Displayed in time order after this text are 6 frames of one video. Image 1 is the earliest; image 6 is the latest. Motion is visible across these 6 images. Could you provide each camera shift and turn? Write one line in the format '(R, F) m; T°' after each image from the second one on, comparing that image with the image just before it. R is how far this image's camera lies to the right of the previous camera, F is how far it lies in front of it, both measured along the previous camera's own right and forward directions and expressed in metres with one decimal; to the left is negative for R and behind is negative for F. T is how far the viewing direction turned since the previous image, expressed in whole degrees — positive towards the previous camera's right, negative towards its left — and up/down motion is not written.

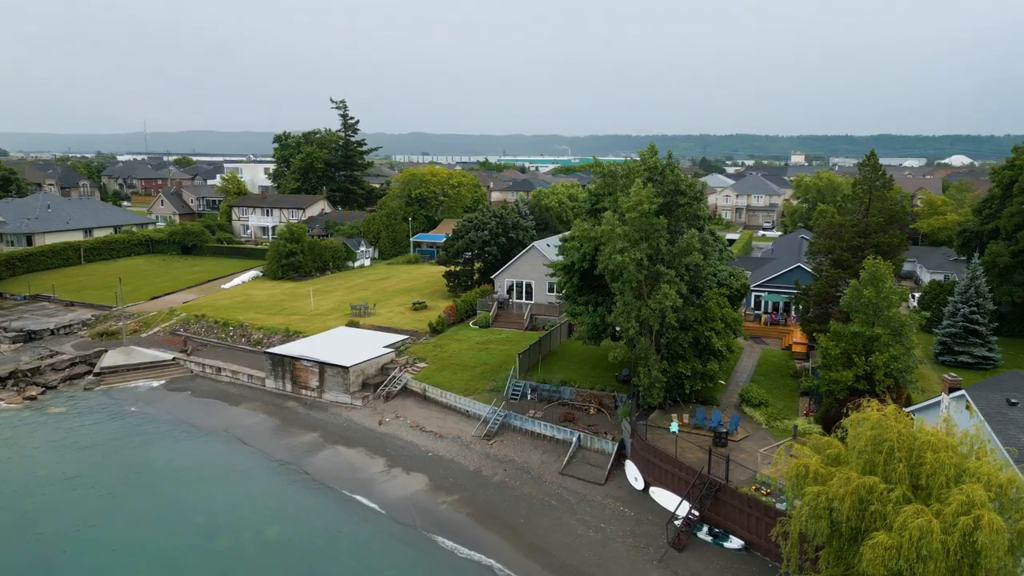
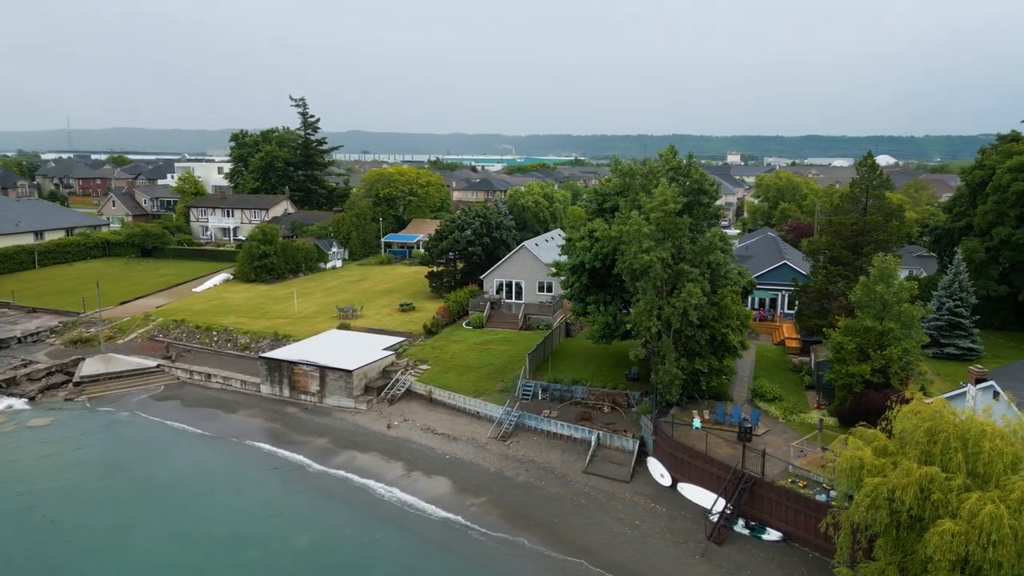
(-2.8, +0.2) m; +4°
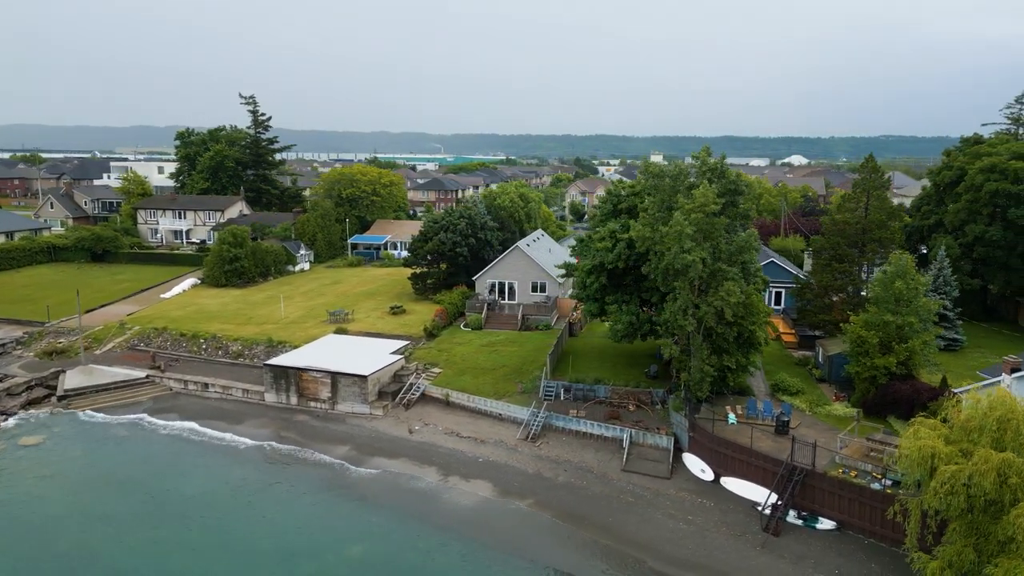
(-3.9, +0.2) m; +5°
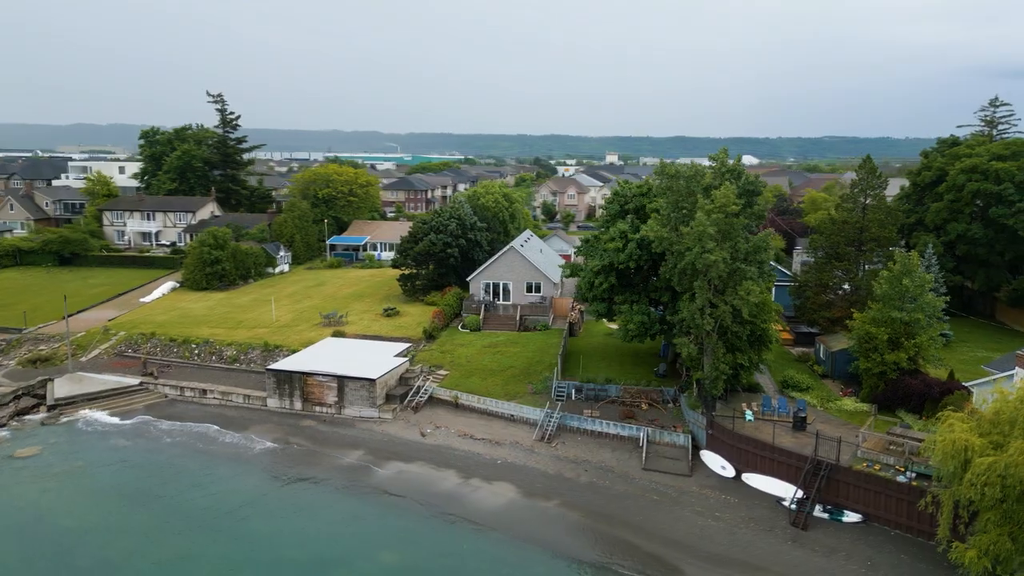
(-2.3, +0.1) m; +3°
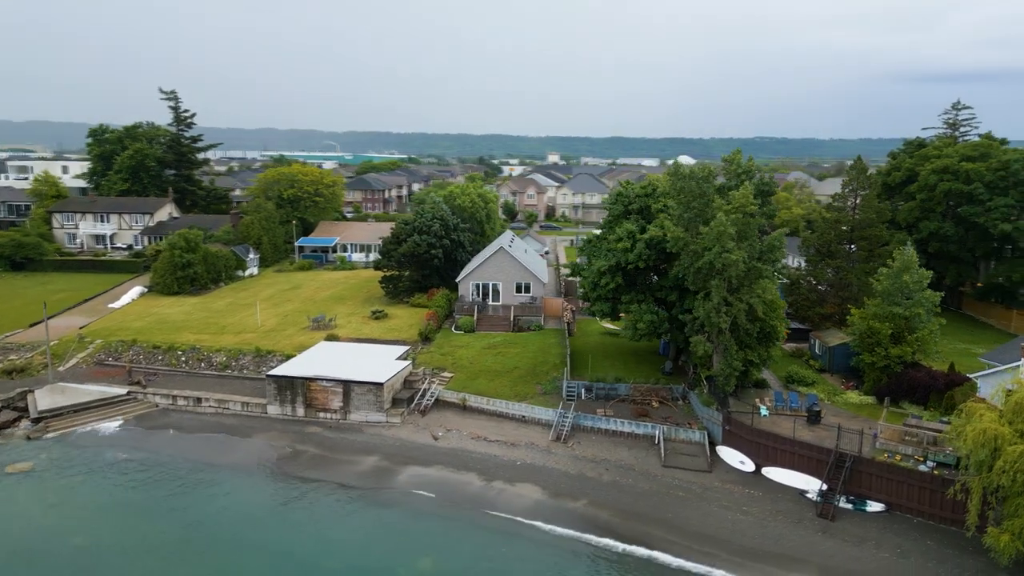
(-2.9, +0.1) m; +4°
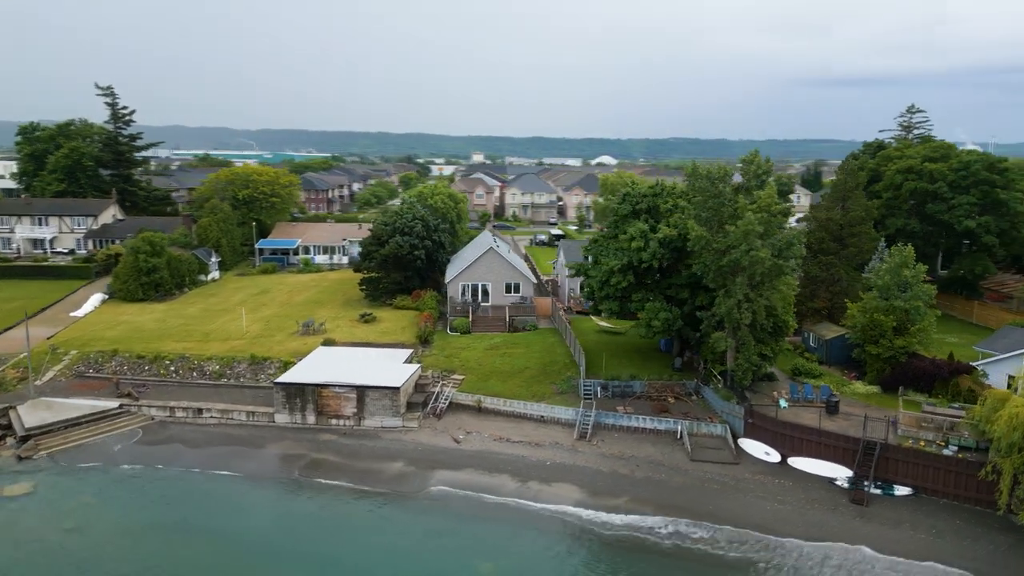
(-3.9, +0.1) m; +5°
